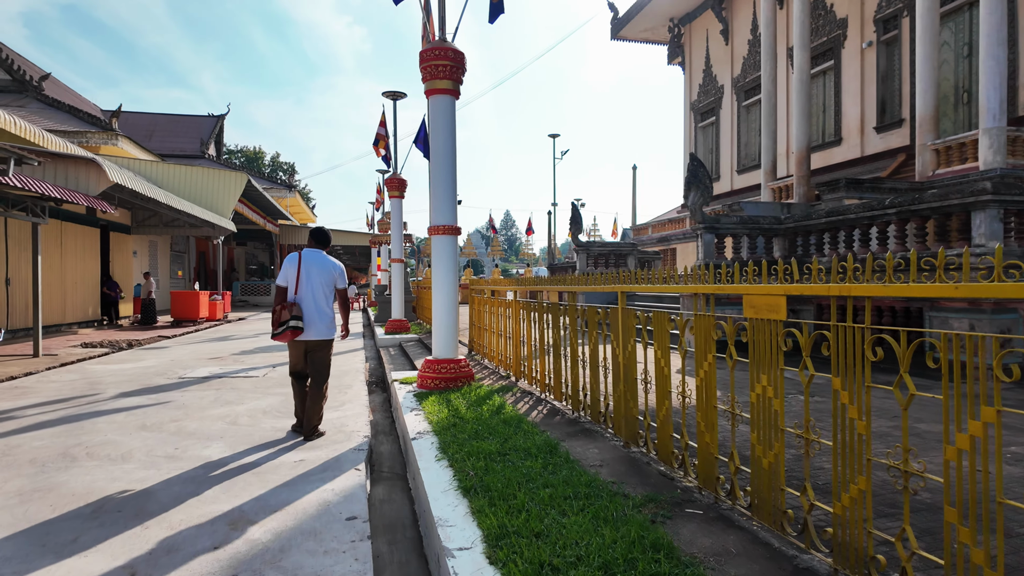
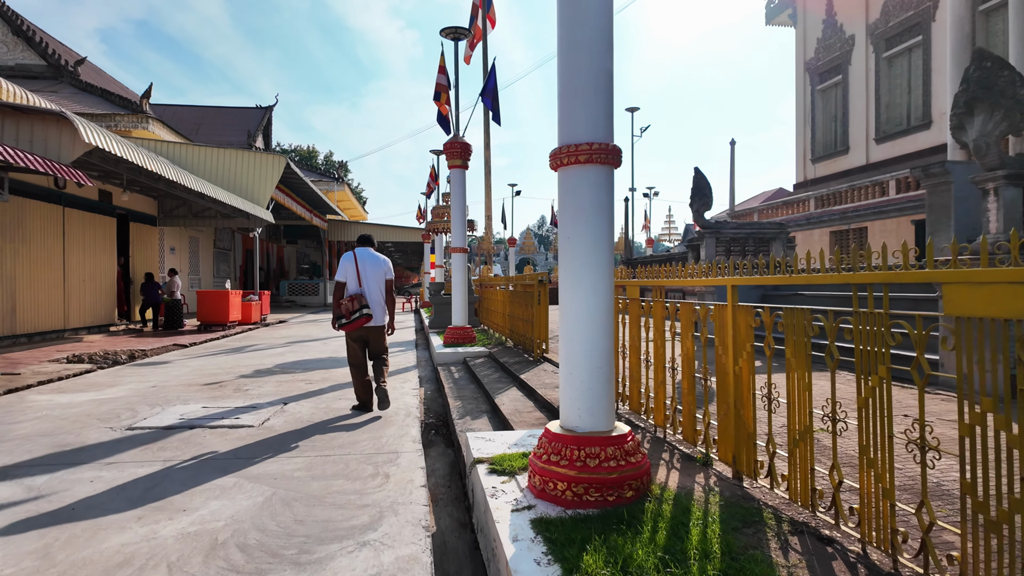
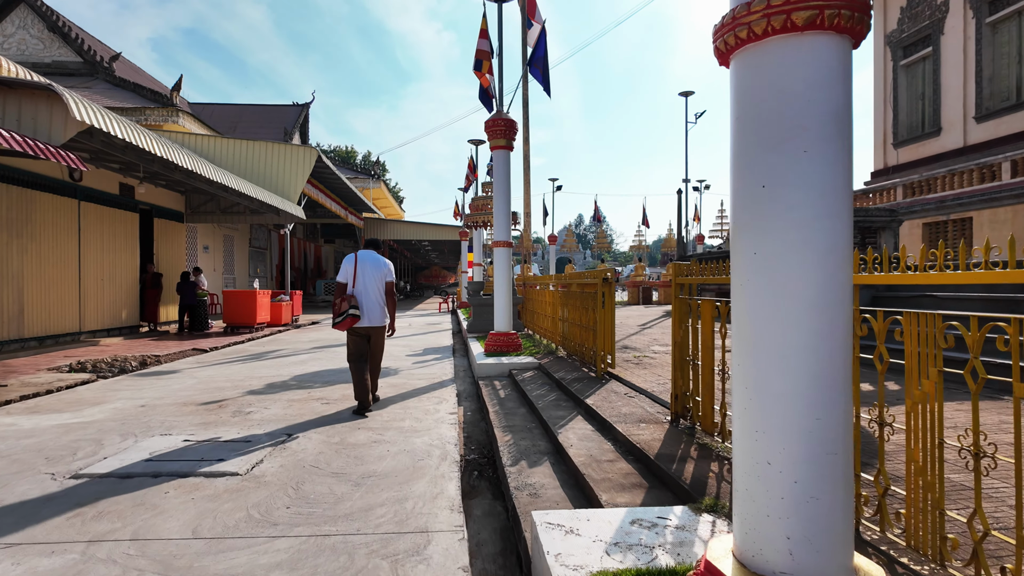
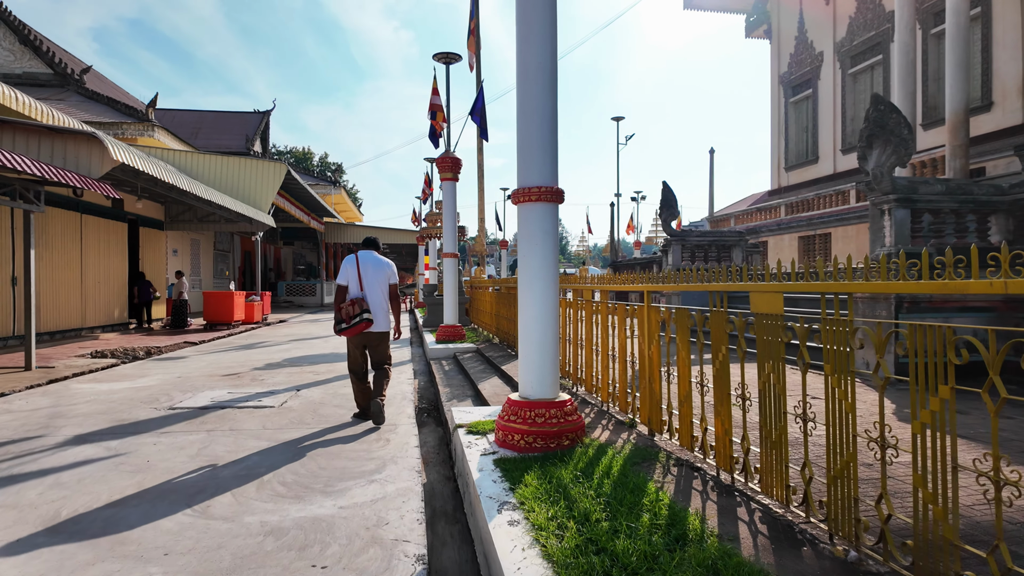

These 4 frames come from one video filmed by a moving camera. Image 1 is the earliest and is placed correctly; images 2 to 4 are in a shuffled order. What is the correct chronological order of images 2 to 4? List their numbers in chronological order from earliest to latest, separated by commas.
4, 2, 3
